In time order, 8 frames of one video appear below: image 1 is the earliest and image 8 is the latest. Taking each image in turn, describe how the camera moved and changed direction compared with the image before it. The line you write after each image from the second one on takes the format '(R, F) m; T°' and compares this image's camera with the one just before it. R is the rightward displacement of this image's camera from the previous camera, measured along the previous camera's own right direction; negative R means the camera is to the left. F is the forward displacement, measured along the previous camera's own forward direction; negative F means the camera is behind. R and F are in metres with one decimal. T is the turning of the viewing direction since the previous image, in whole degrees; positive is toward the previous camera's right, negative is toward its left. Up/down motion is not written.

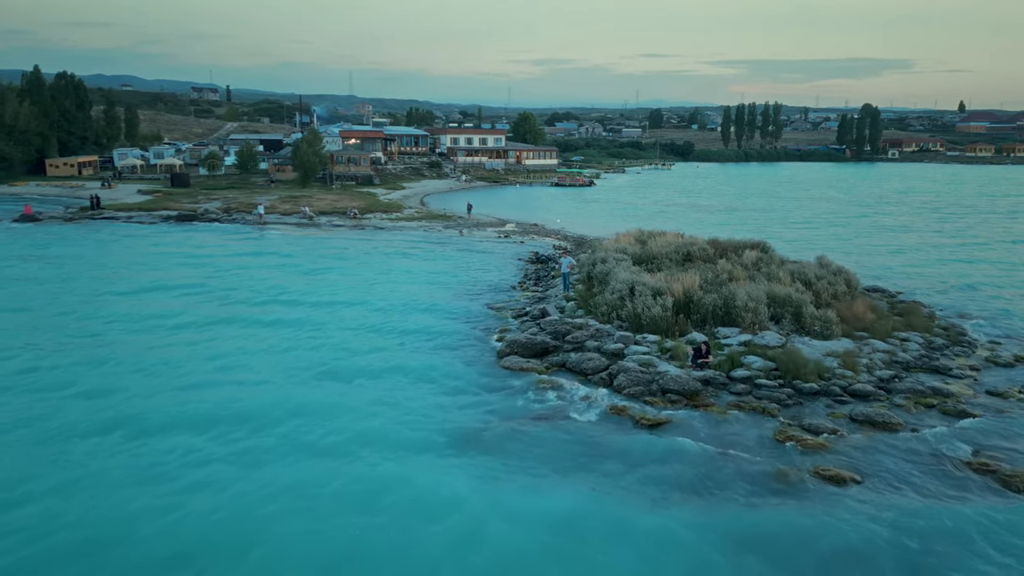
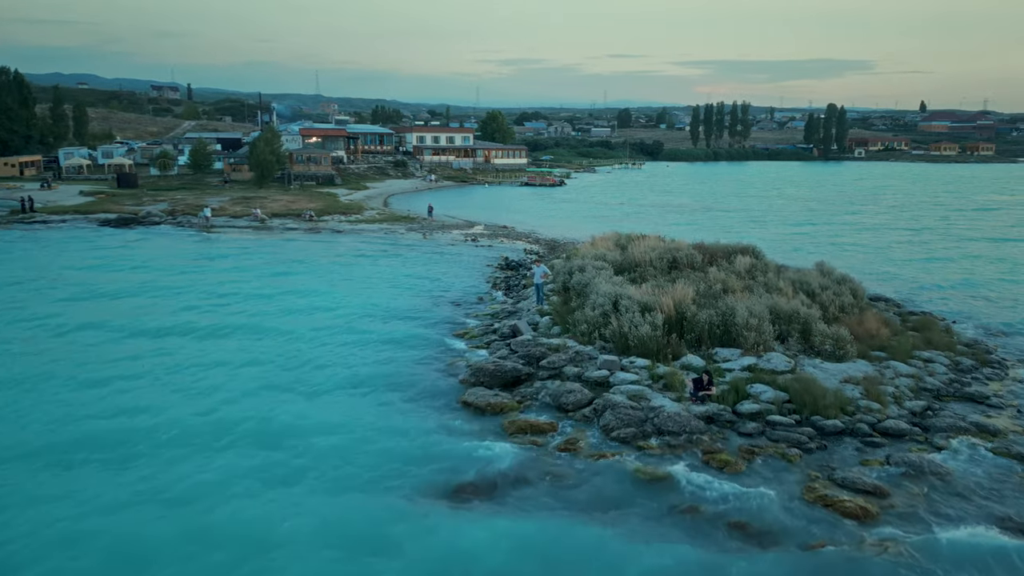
(+0.1, +2.4) m; +2°
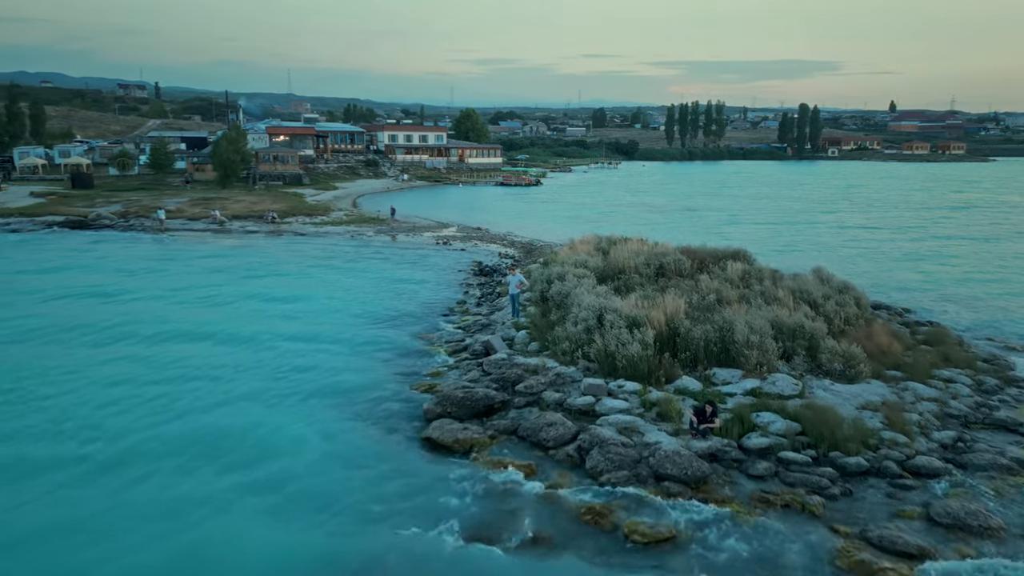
(+0.1, +1.7) m; +2°
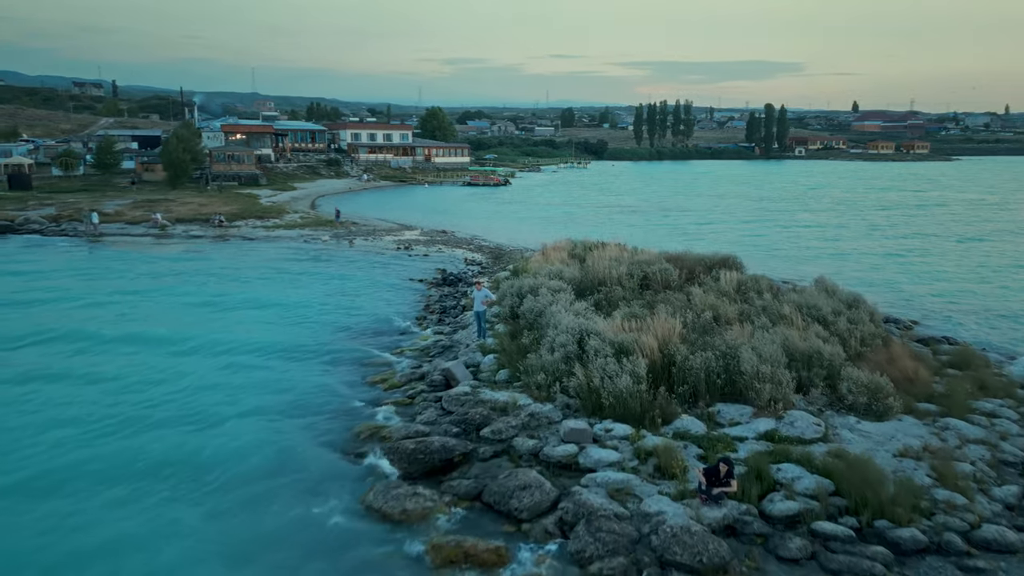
(+0.1, +2.2) m; +2°
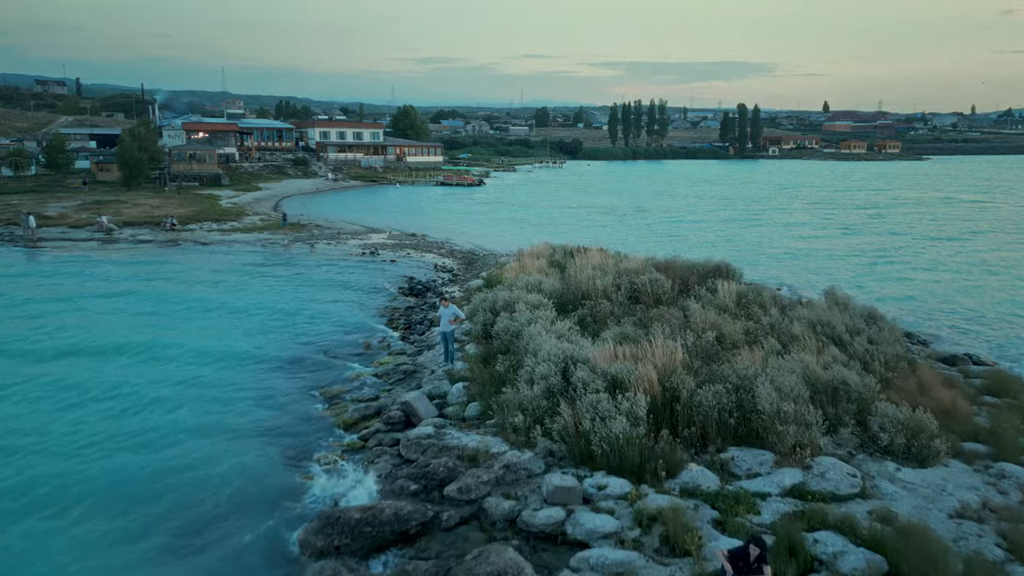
(+0.1, +1.9) m; +2°
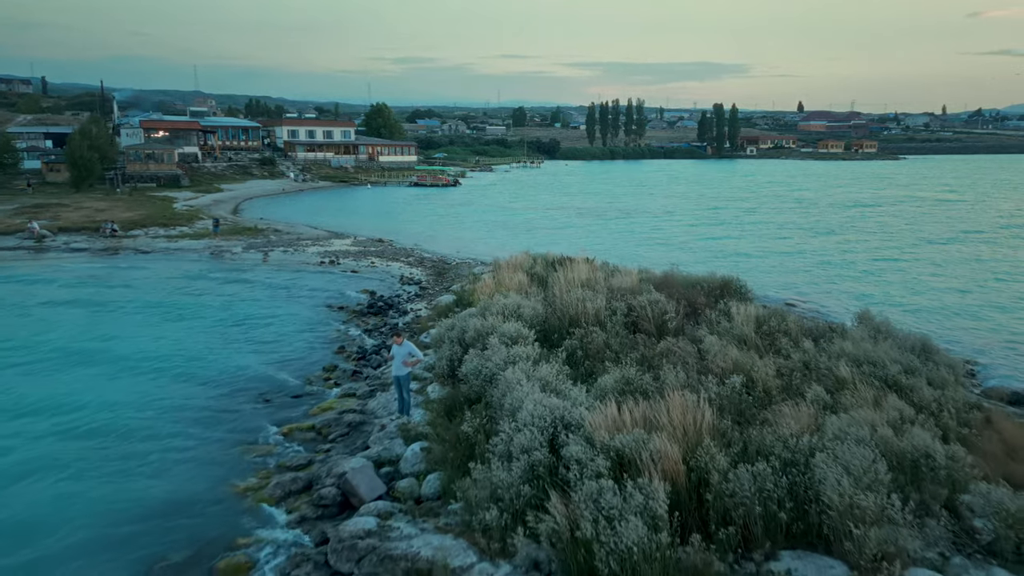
(+0.1, +2.5) m; +2°
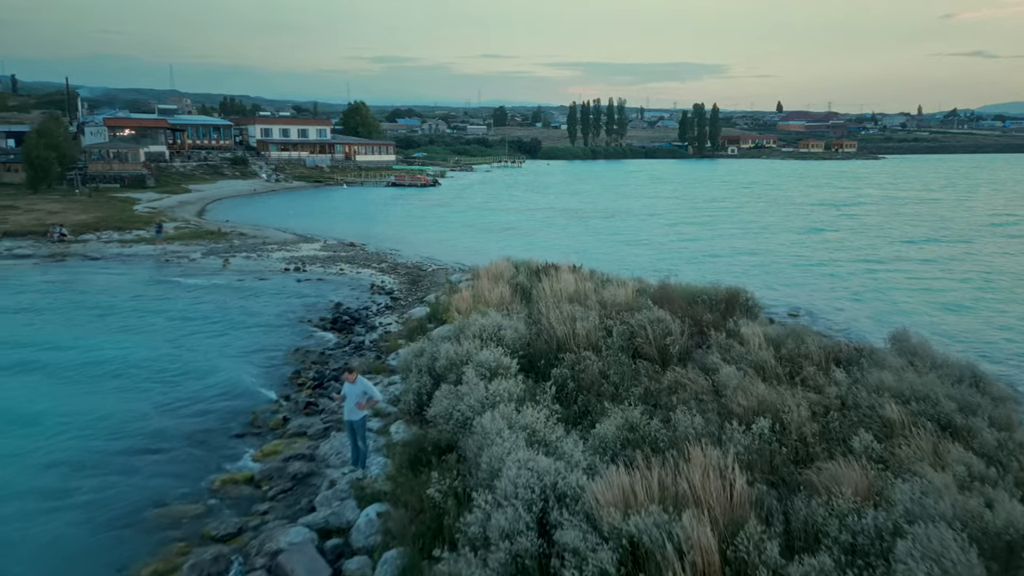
(0.0, +1.7) m; +1°
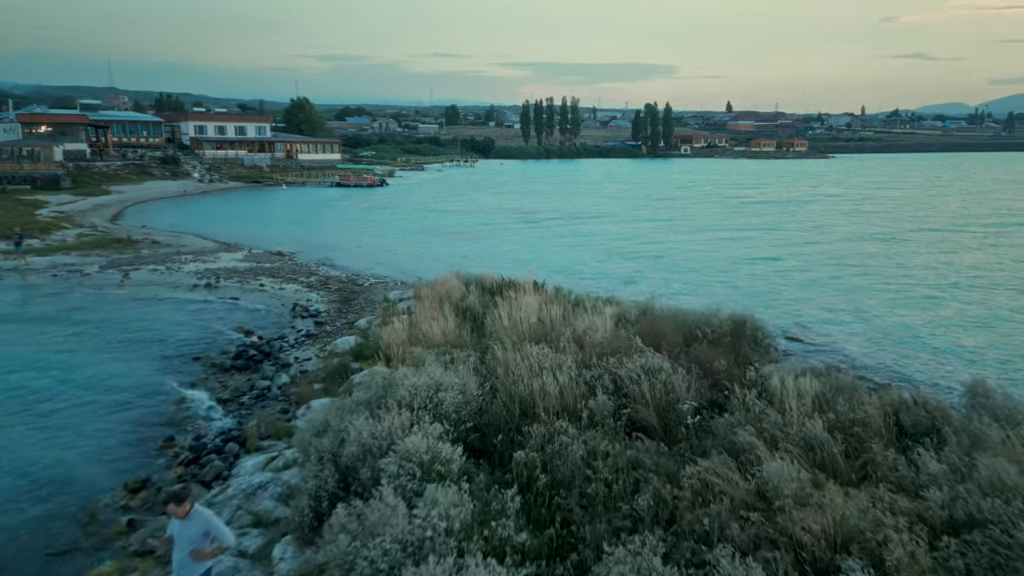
(+0.1, +2.9) m; +3°
